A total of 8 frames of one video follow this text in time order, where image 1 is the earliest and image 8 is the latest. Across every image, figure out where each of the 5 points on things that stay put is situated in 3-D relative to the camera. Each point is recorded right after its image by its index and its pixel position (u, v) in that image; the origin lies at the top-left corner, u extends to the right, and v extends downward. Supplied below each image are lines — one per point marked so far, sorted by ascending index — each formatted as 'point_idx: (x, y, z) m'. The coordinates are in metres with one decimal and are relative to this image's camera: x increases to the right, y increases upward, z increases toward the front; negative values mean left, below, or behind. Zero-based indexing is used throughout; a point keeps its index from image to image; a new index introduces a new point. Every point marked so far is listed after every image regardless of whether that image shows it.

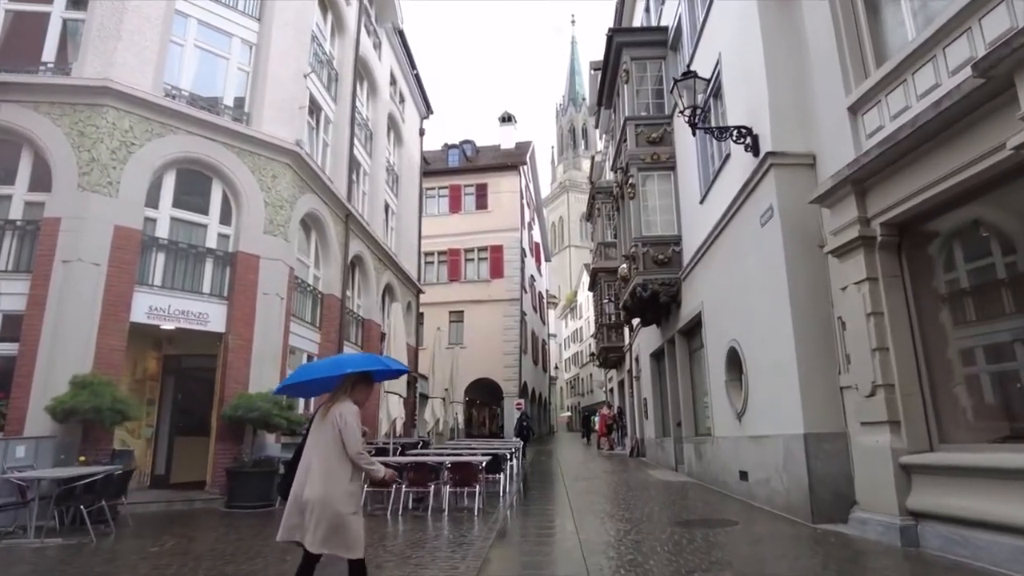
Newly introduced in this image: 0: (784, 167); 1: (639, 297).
0: (+3.5, +1.6, +8.3) m
1: (+2.9, -0.2, +14.9) m
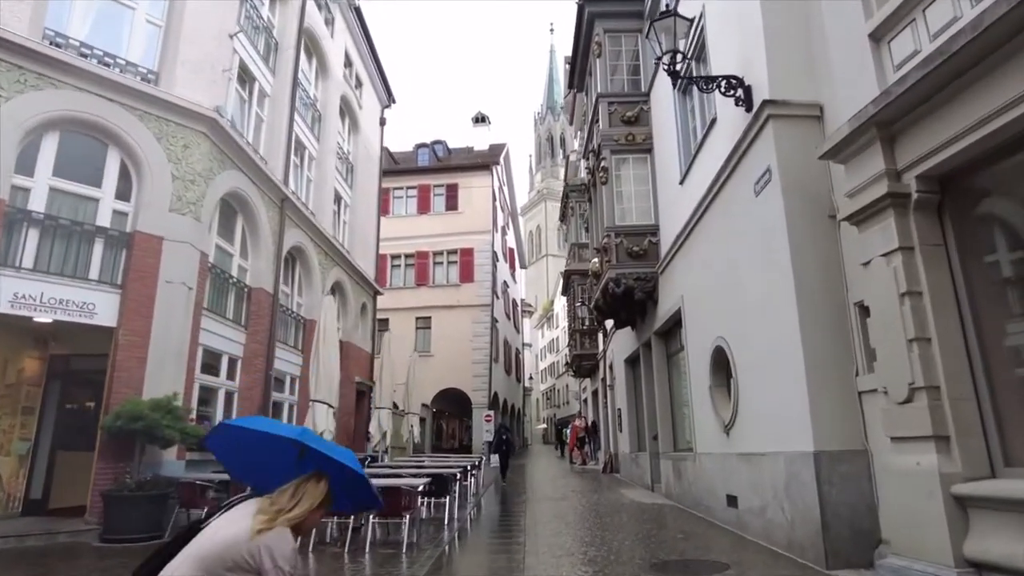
0: (+2.8, +1.8, +6.7) m
1: (+2.0, -0.1, +13.2) m
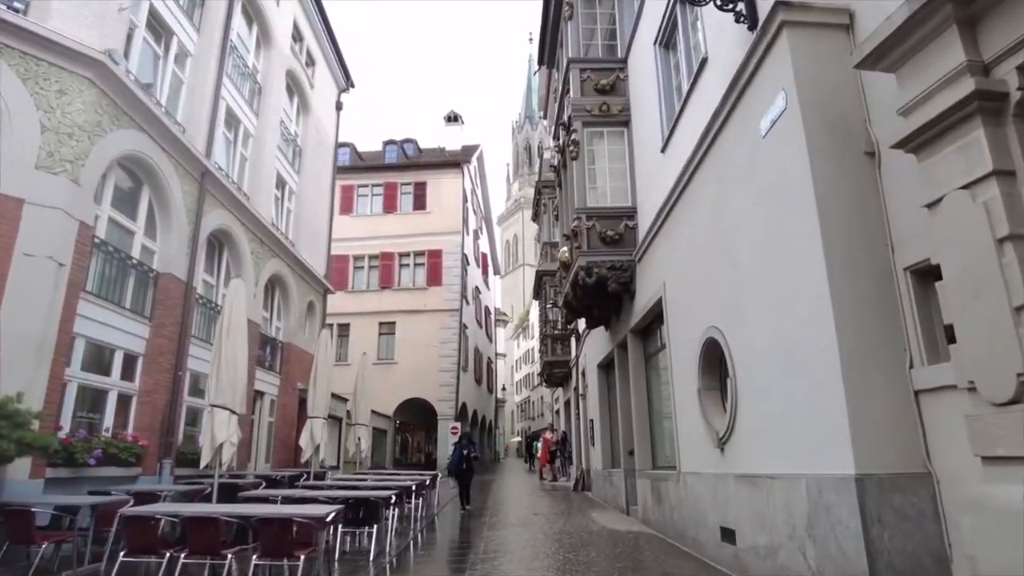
0: (+2.3, +2.0, +5.0) m
1: (+1.2, +0.1, +11.5) m
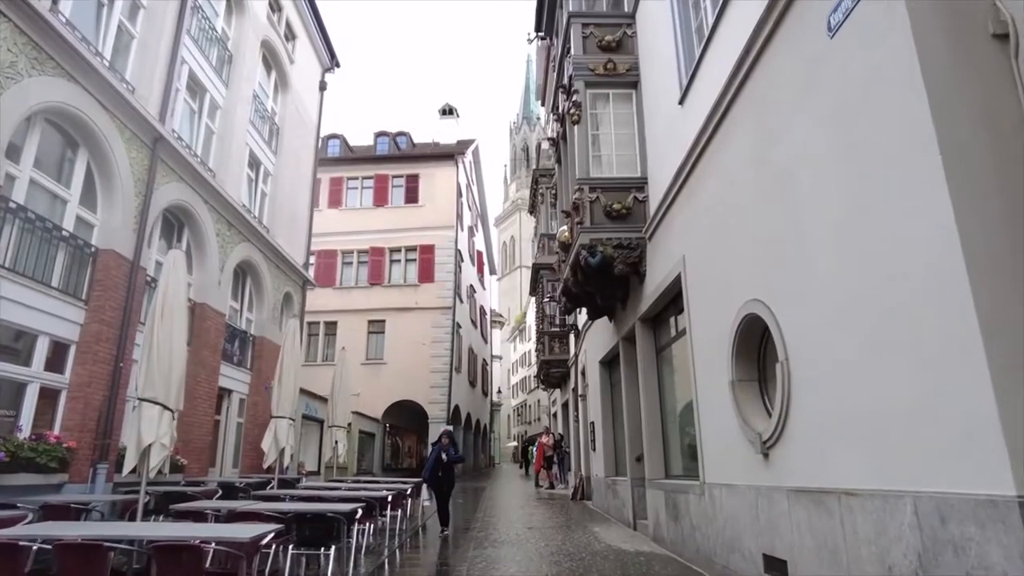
0: (+2.2, +2.3, +3.6) m
1: (+1.1, +0.3, +10.0) m
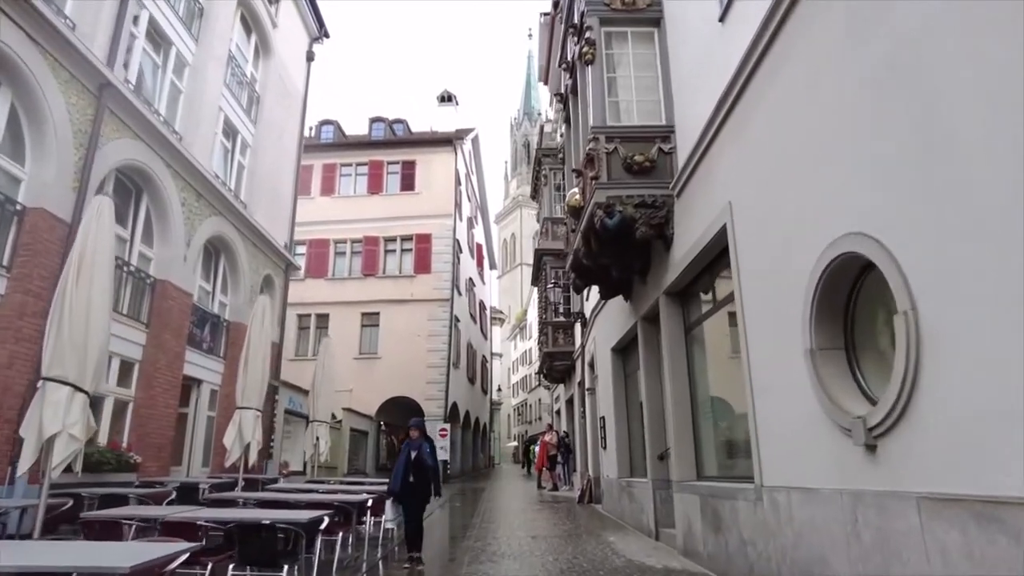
0: (+2.2, +2.8, +2.1) m
1: (+1.1, +0.8, +8.5) m
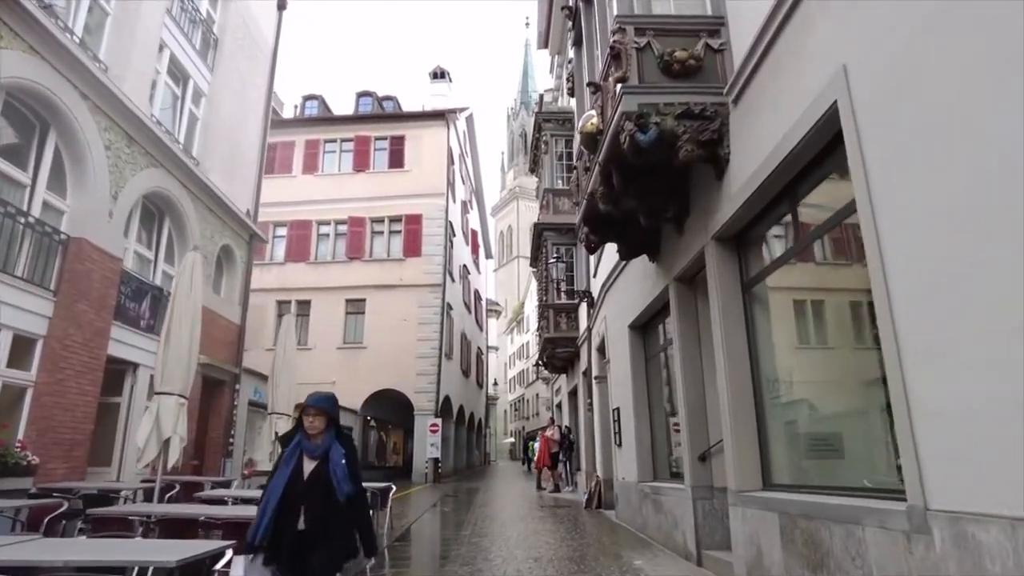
0: (+2.2, +3.3, 0.0) m
1: (+1.1, +1.3, +6.4) m
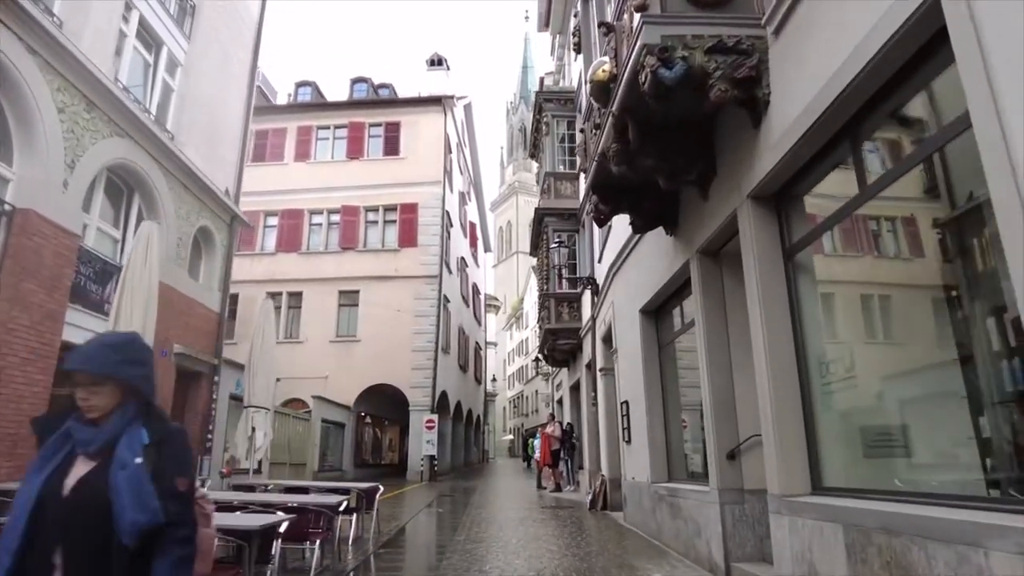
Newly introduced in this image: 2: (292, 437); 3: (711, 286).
0: (+2.2, +3.5, -1.0) m
1: (+1.1, +1.6, +5.4) m
2: (-6.6, -4.5, +19.4) m
3: (+2.0, 0.0, +6.6) m
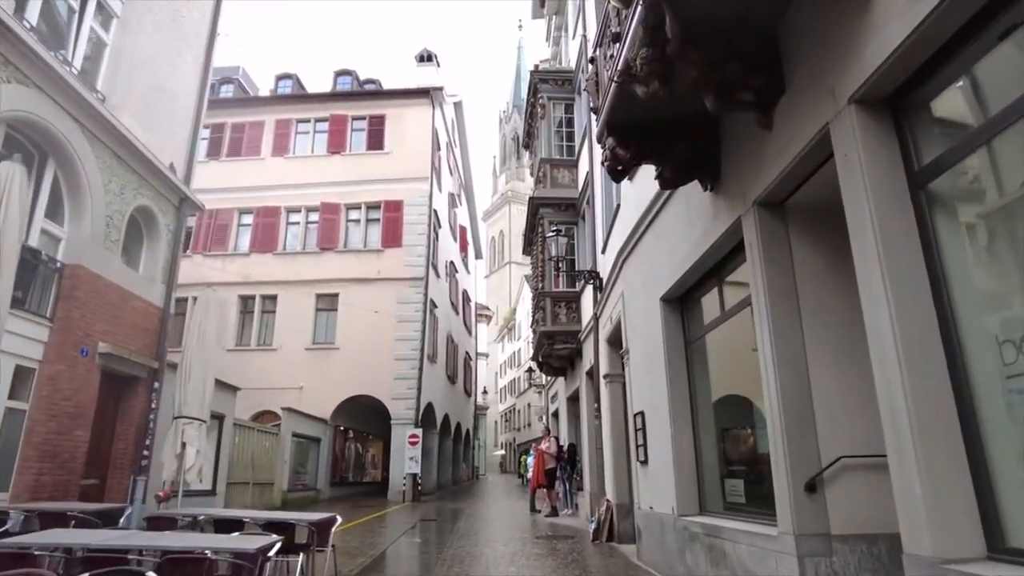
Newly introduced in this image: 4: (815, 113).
0: (+2.3, +4.0, -2.7) m
1: (+1.0, +1.9, +3.7) m
2: (-6.9, -4.5, +17.4) m
3: (+2.0, +0.3, +4.8) m
4: (+1.9, +1.1, +4.2) m
